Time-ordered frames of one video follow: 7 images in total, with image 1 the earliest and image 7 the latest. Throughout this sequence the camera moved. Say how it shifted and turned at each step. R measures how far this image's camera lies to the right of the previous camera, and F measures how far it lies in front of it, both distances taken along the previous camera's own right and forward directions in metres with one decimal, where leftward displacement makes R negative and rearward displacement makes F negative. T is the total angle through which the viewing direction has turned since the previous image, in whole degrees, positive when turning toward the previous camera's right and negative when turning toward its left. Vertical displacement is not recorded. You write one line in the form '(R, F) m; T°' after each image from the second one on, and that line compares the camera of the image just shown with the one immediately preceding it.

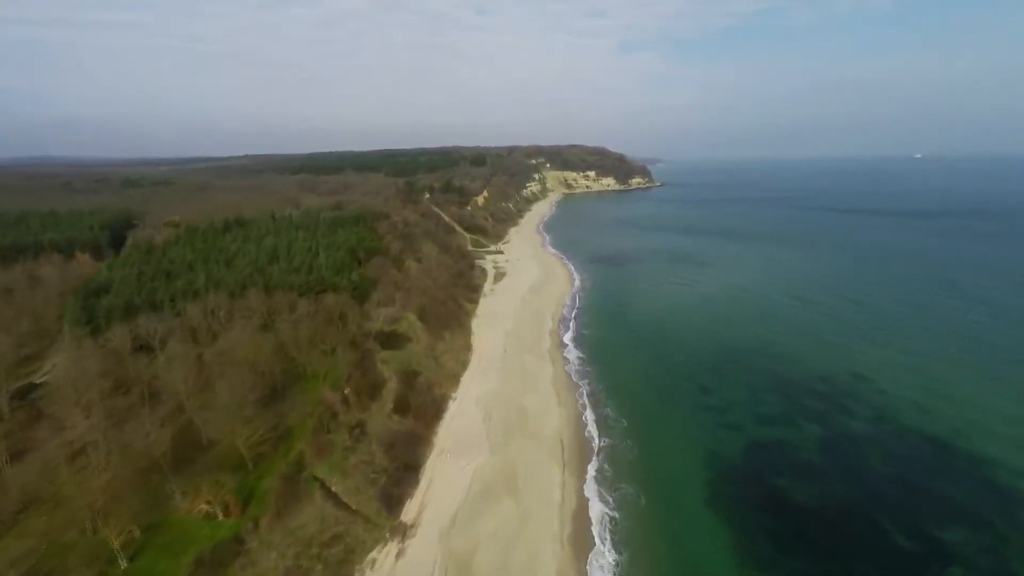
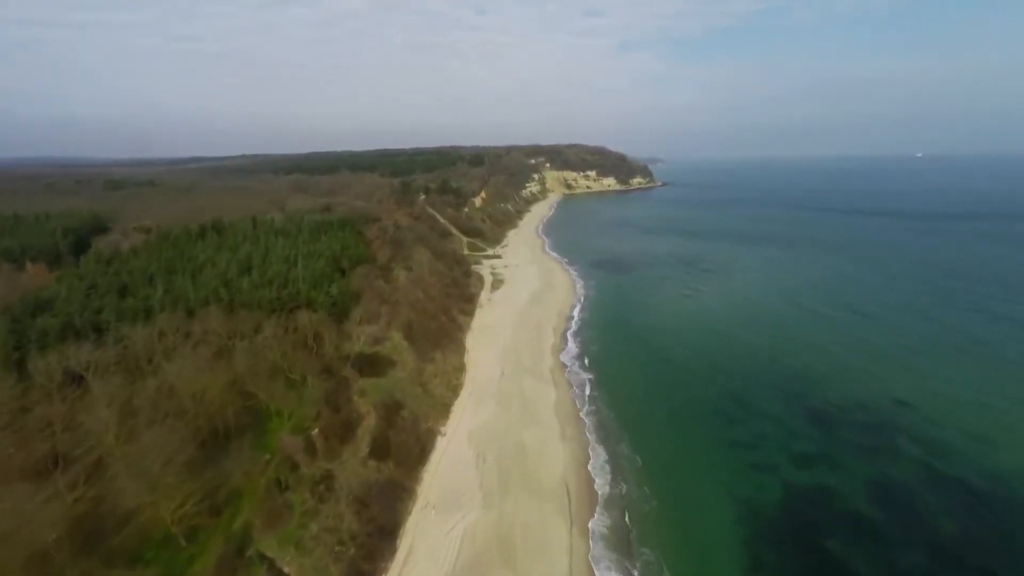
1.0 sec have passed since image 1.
(+0.1, +2.7) m; 0°
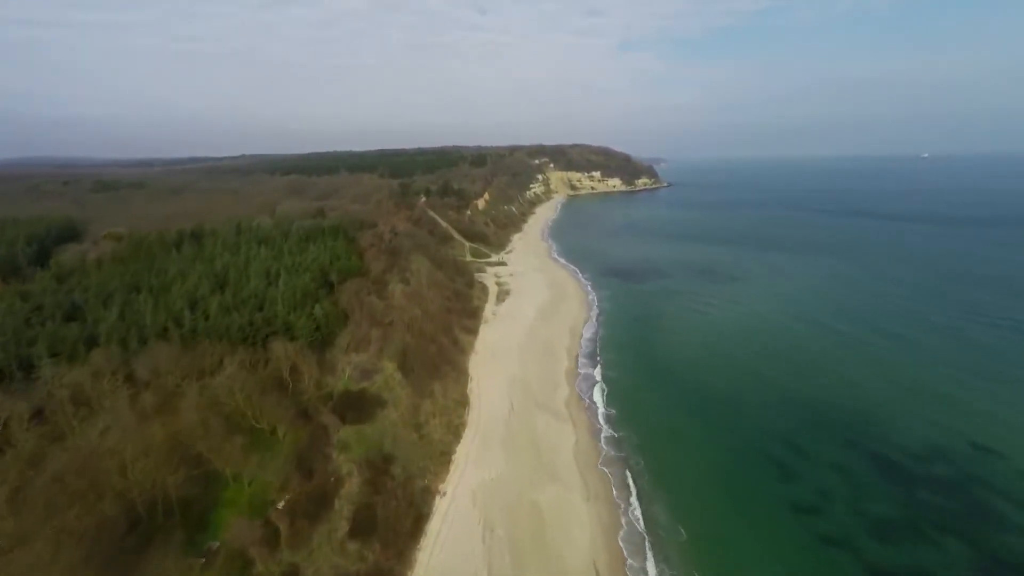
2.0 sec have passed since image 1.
(-0.3, +3.1) m; 0°
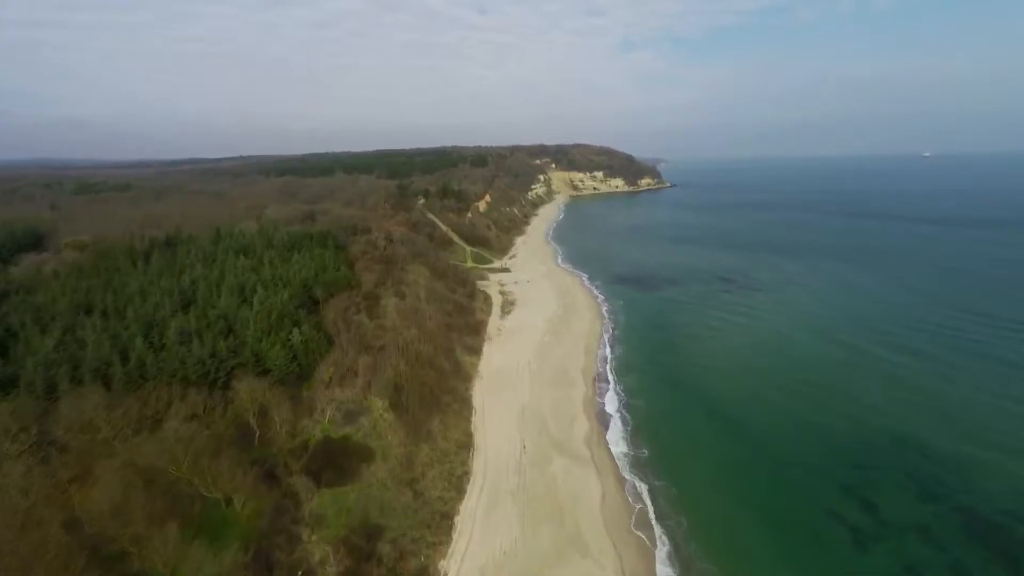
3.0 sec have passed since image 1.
(-0.3, +3.0) m; 0°
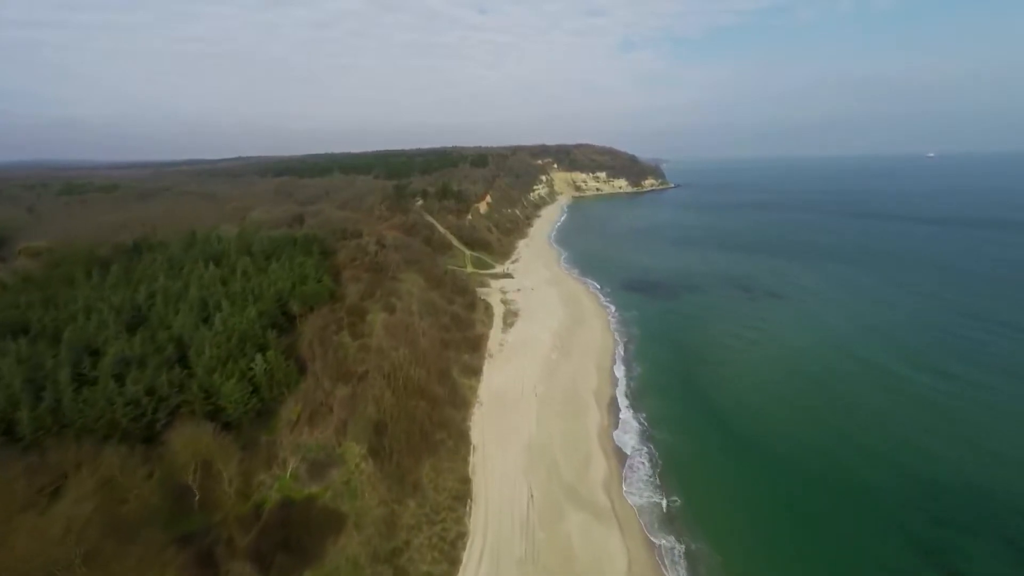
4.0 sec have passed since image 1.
(-0.1, +2.9) m; 0°
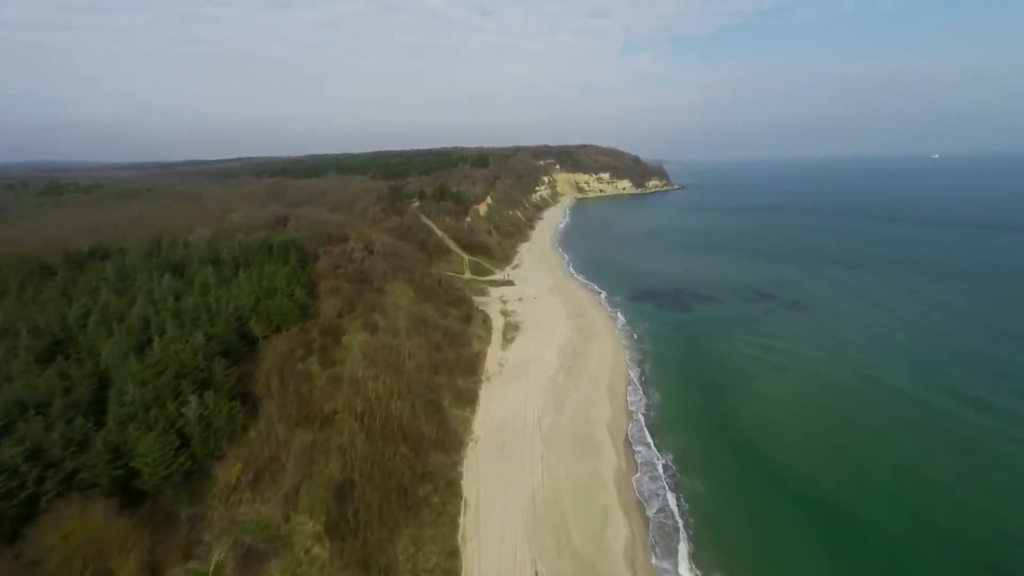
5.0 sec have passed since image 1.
(0.0, +3.0) m; 0°
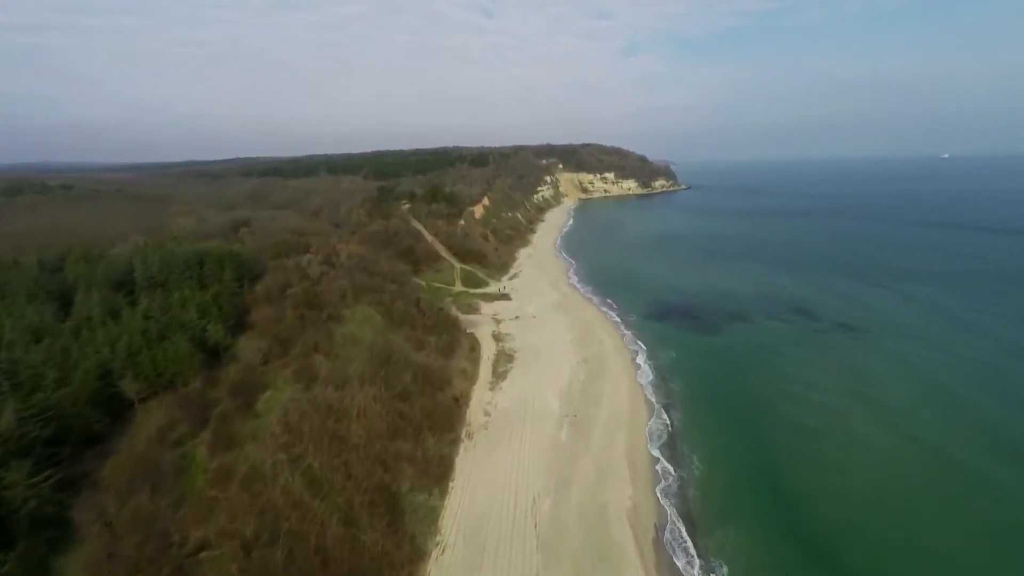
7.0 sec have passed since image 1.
(+0.3, +5.1) m; 0°
